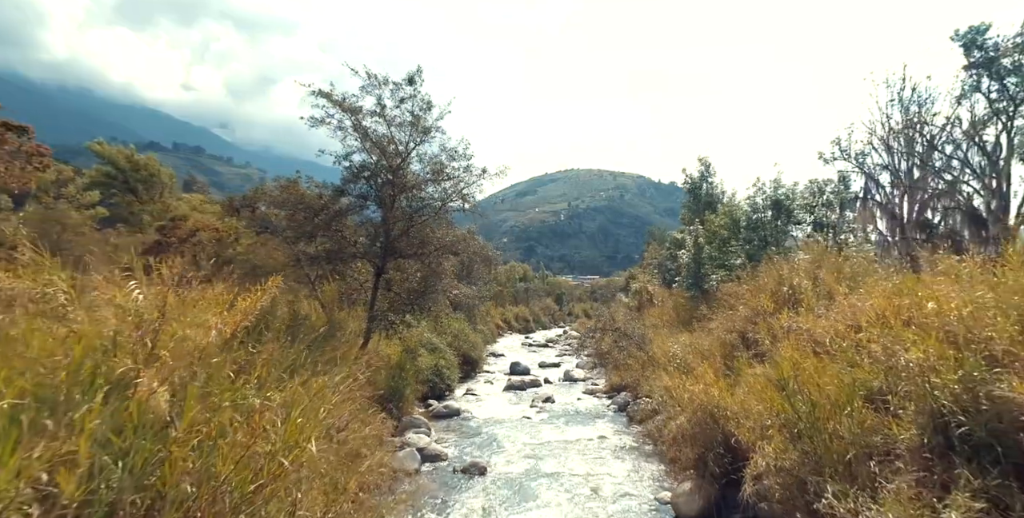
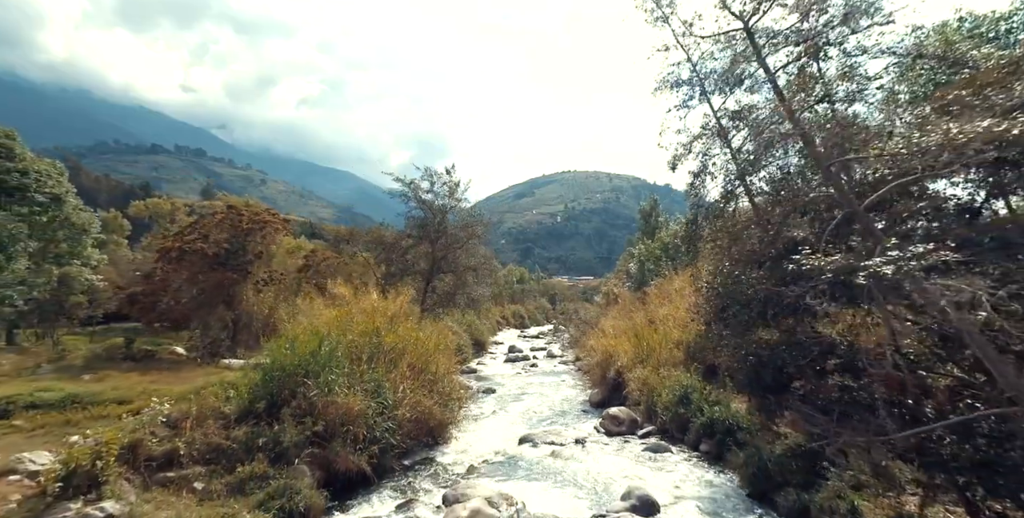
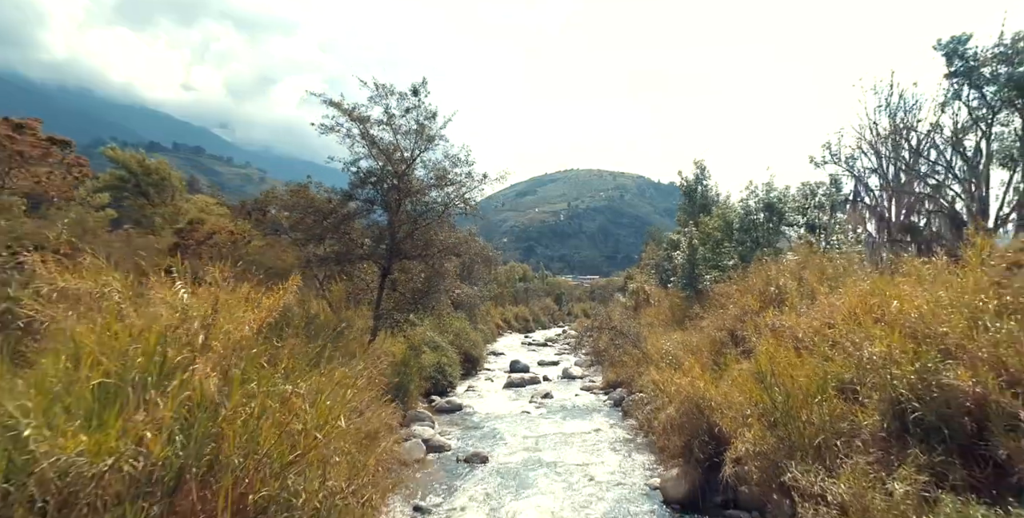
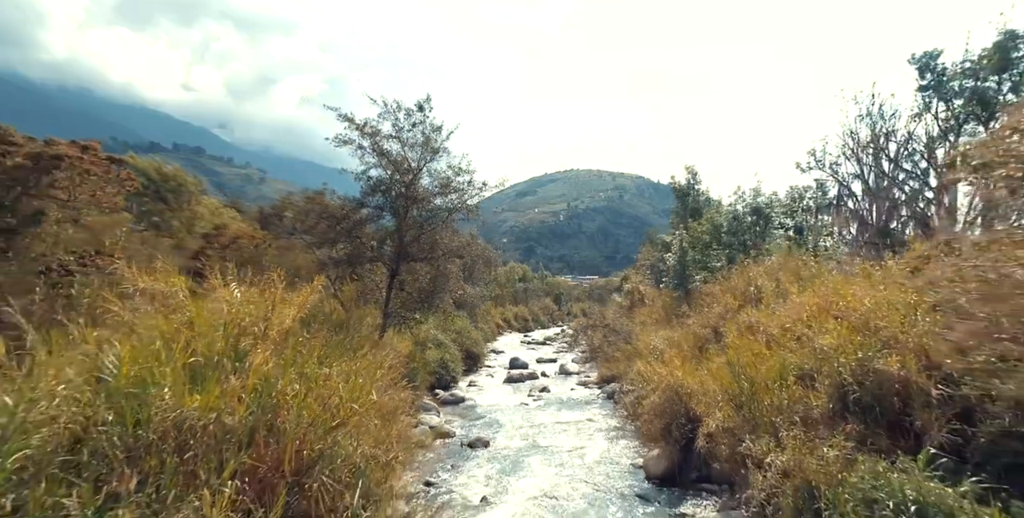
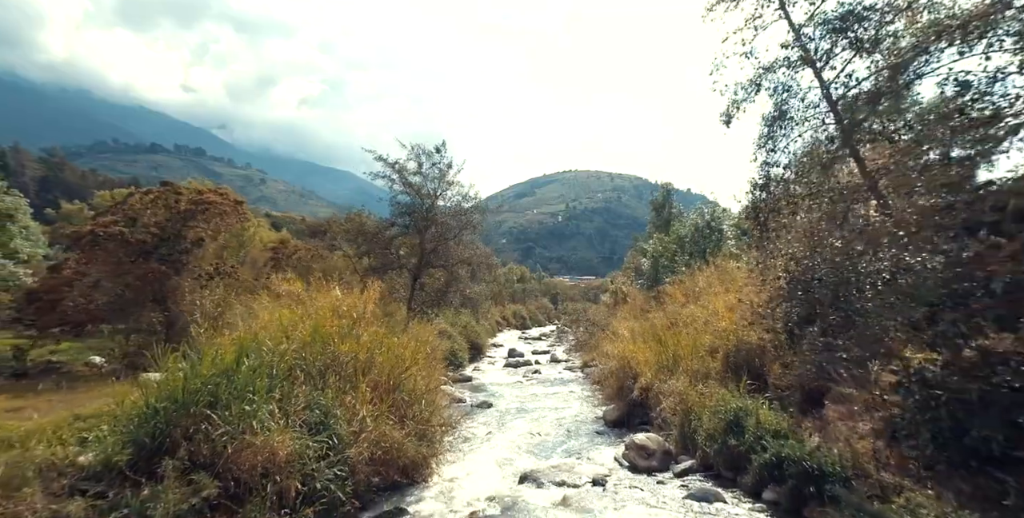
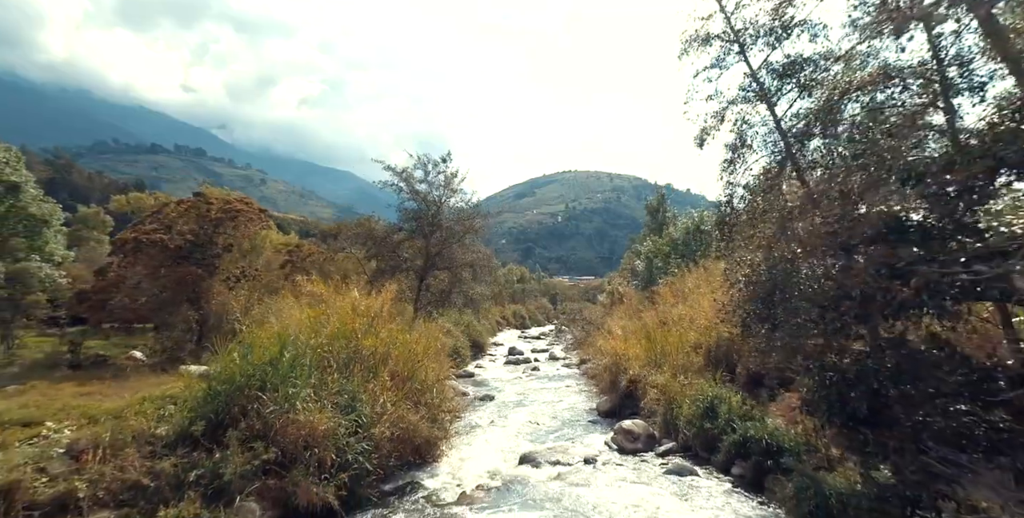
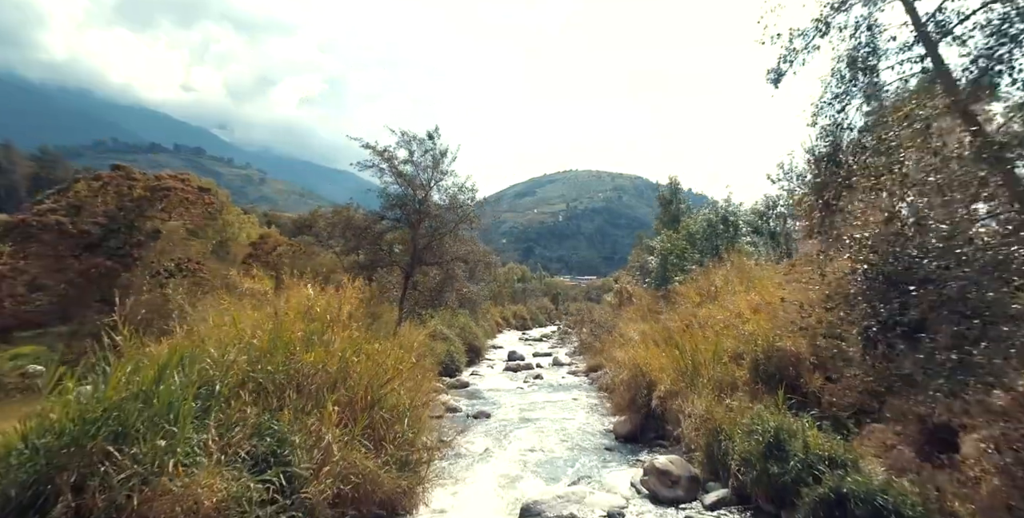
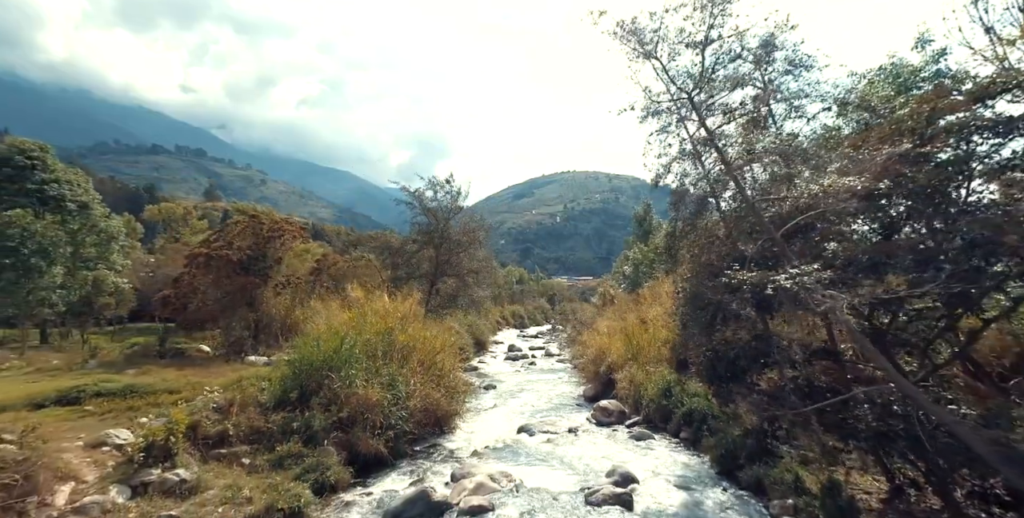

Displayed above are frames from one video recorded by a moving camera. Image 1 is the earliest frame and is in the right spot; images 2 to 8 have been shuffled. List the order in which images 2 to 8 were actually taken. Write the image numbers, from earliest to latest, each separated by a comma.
3, 4, 7, 5, 6, 2, 8
